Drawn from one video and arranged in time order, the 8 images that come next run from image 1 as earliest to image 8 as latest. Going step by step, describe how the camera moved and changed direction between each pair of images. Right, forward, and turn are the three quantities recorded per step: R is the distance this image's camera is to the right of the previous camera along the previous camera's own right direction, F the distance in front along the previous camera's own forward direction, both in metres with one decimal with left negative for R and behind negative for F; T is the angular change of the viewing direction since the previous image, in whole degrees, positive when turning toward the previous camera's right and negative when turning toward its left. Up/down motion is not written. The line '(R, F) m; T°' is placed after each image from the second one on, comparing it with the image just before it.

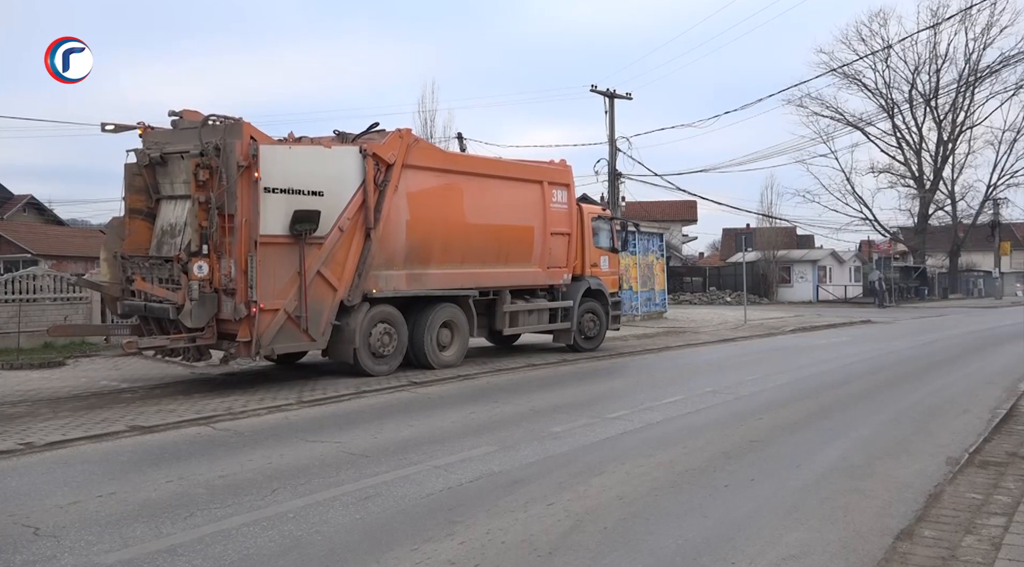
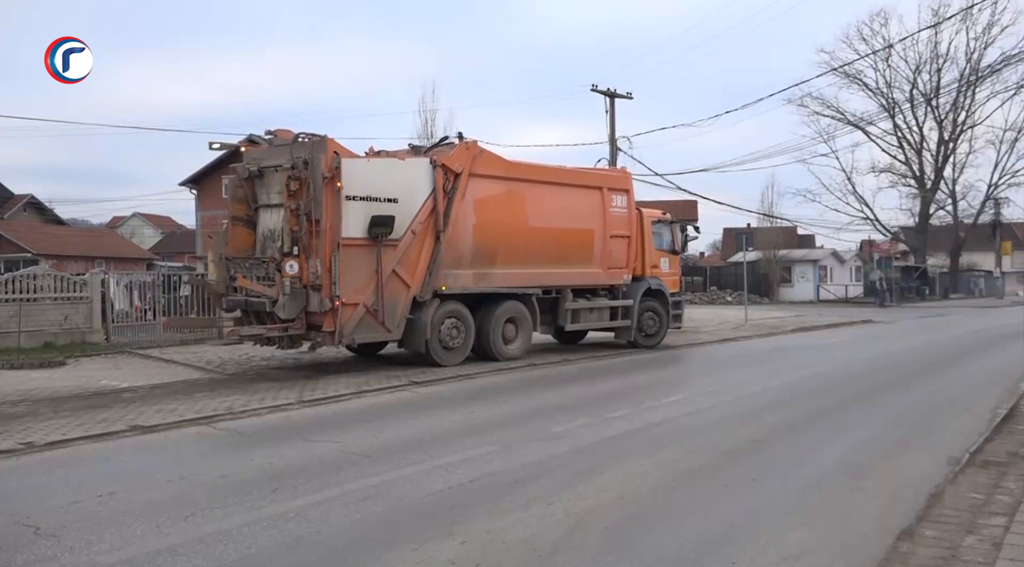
(+0.5, -0.3) m; -4°
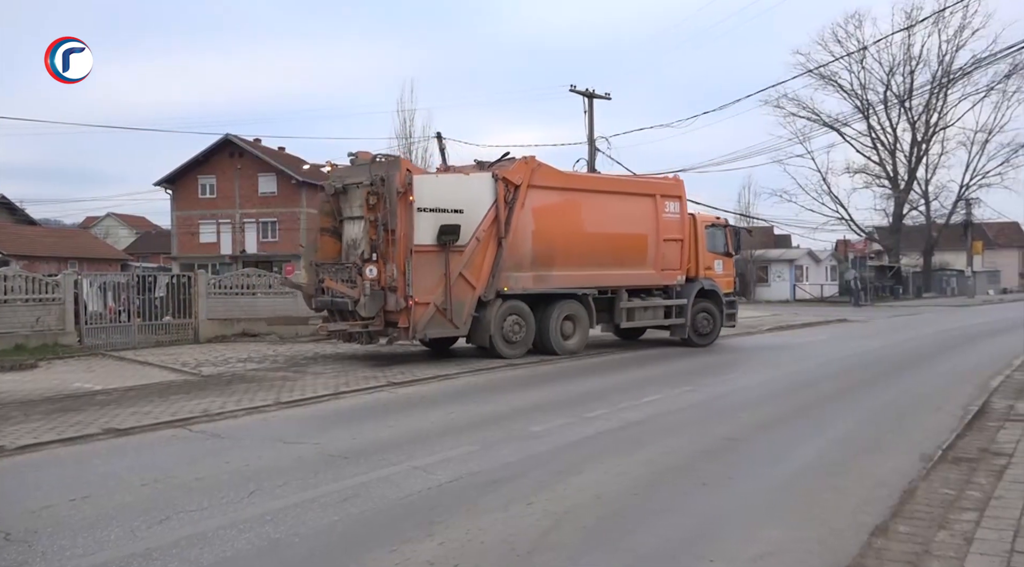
(0.0, 0.0) m; +1°
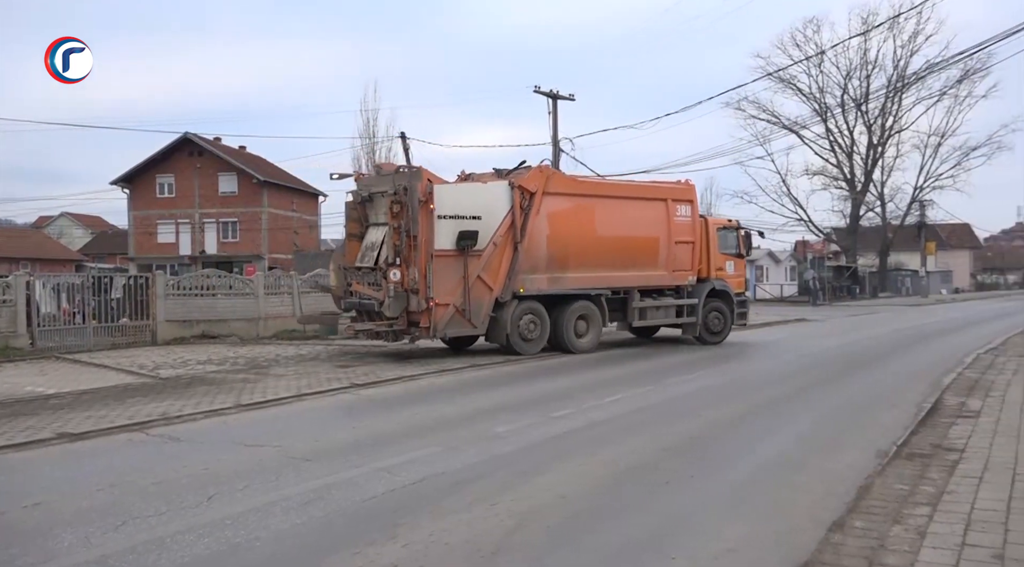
(0.0, 0.0) m; +2°
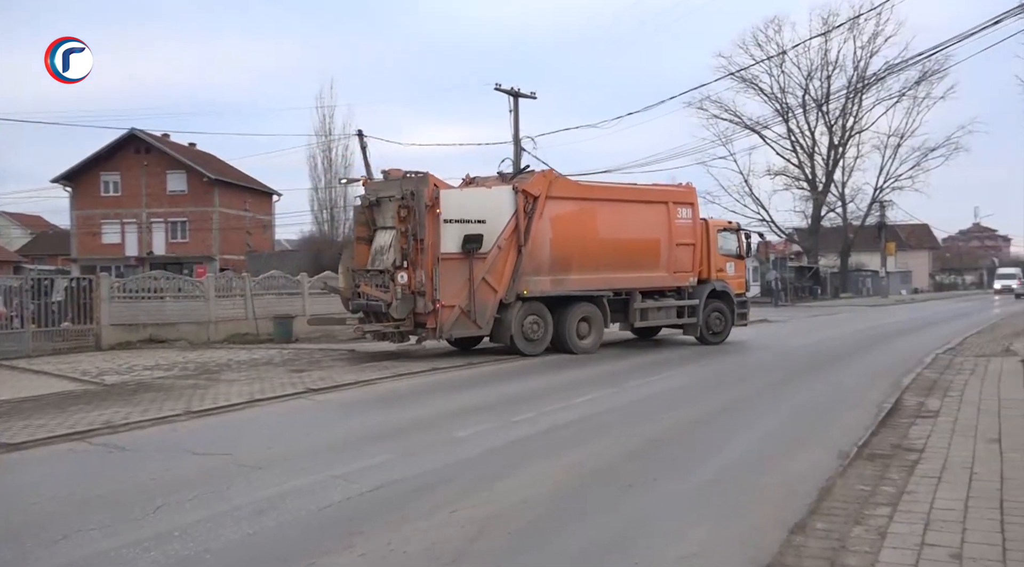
(+0.1, +0.1) m; +2°
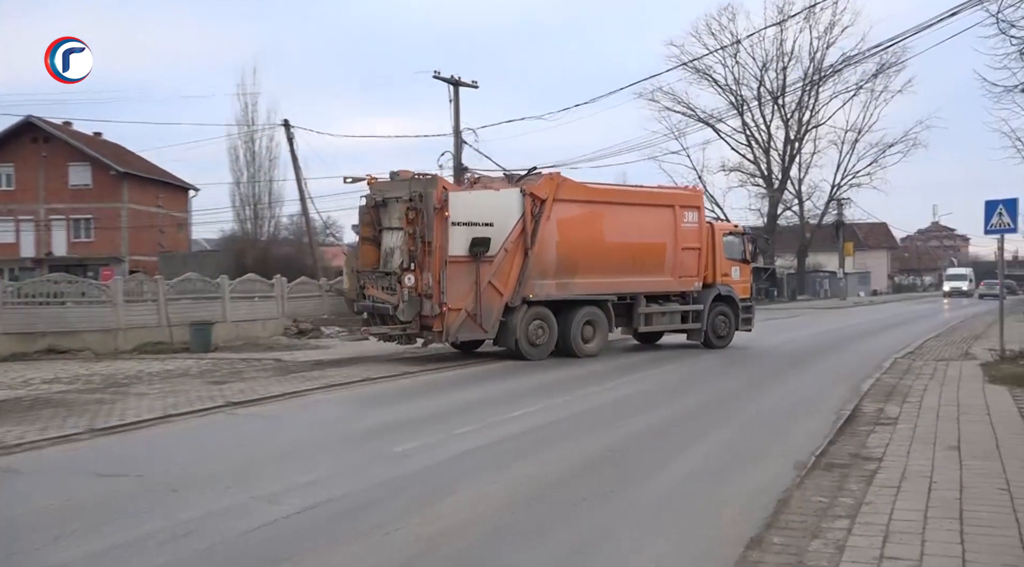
(+0.1, +0.4) m; +3°
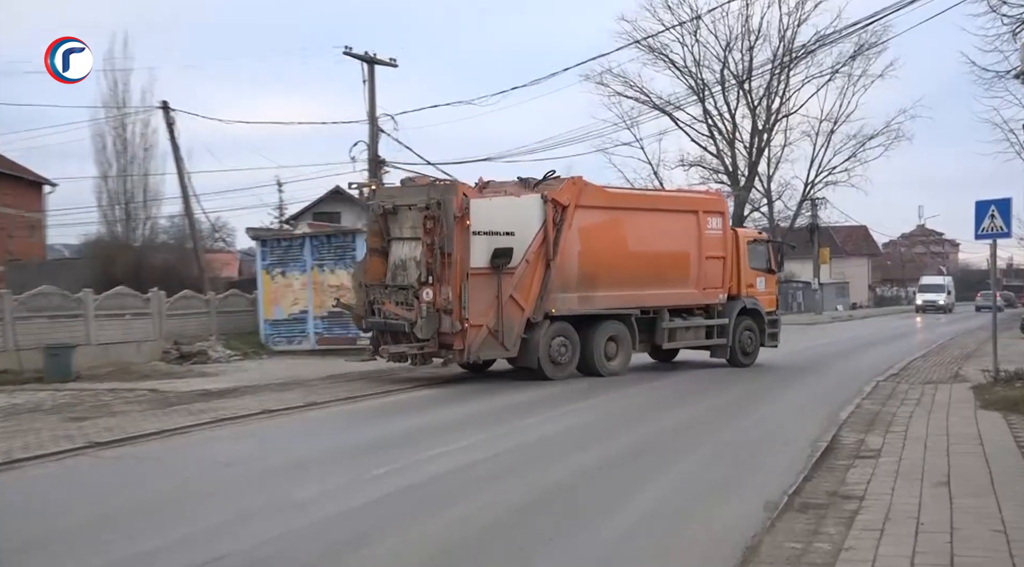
(+0.3, +0.9) m; +3°
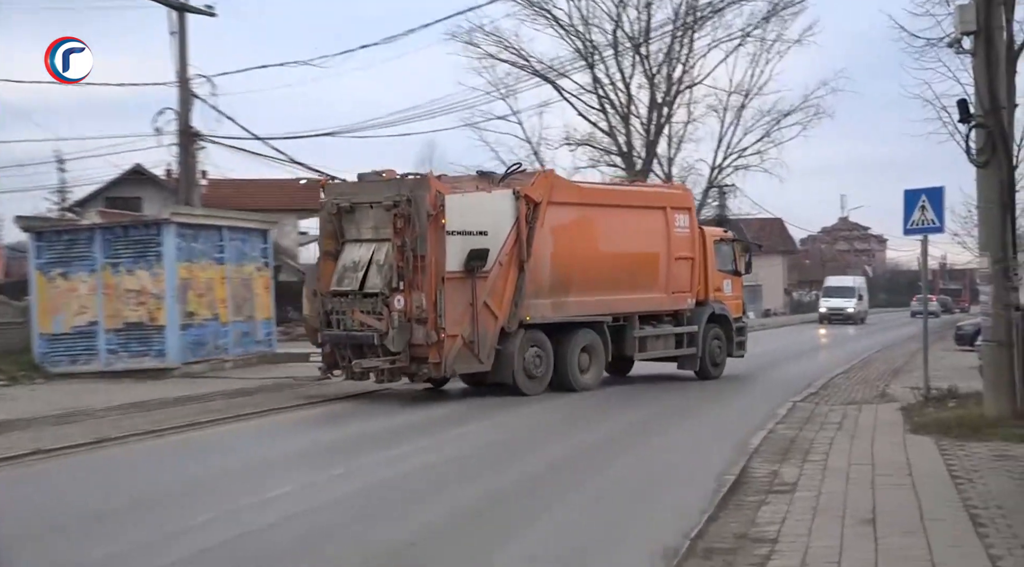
(+0.5, +1.0) m; +5°
